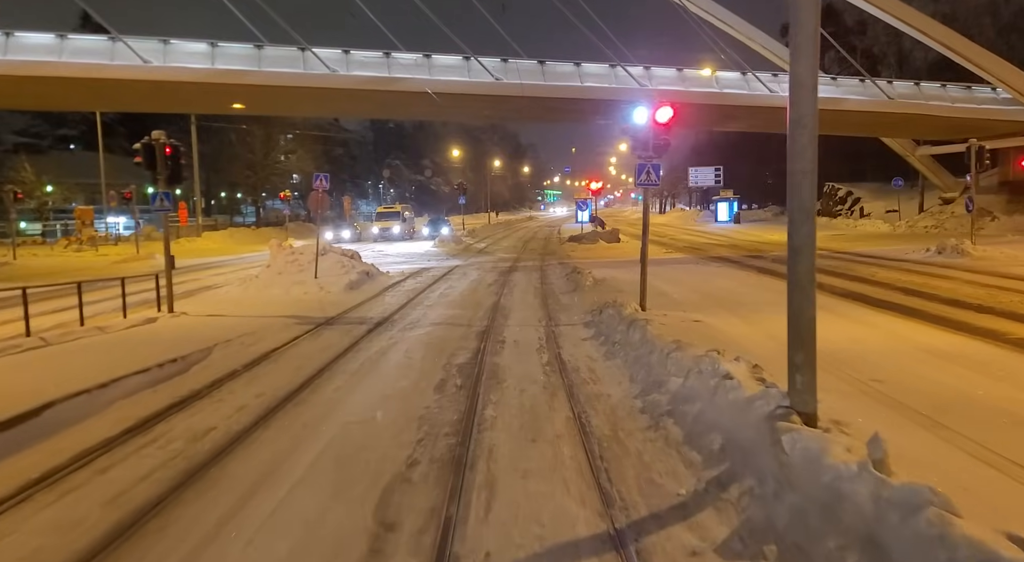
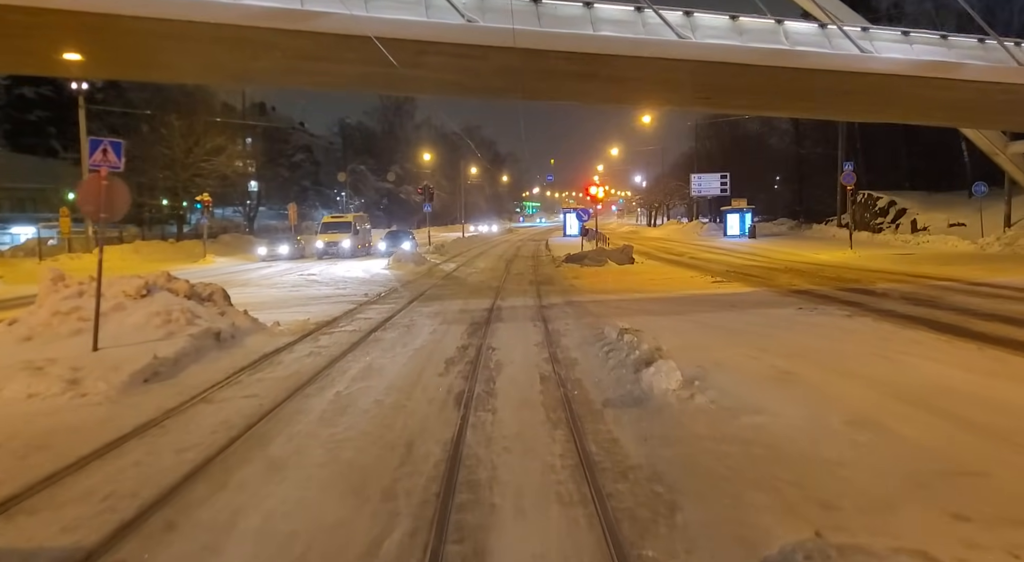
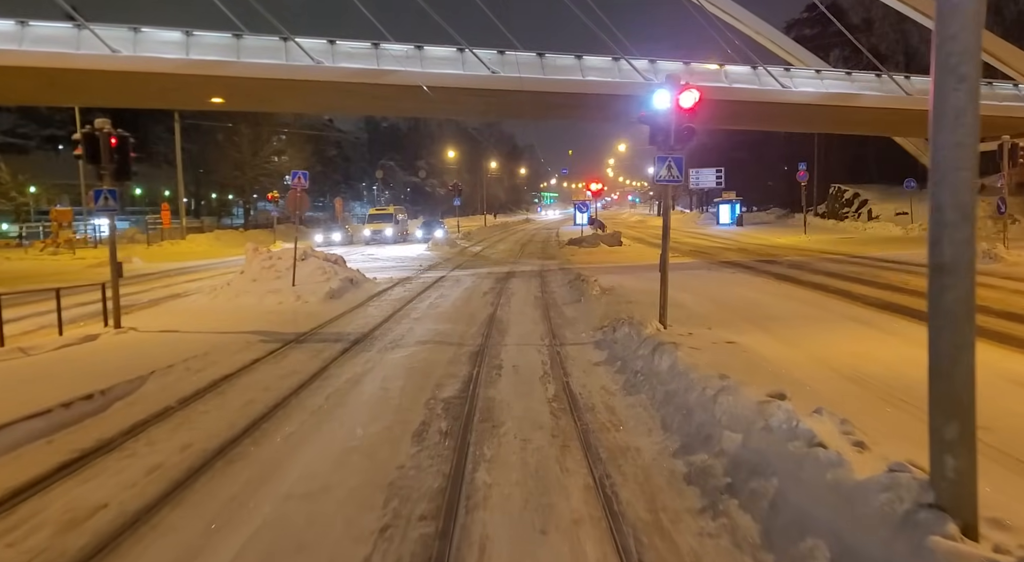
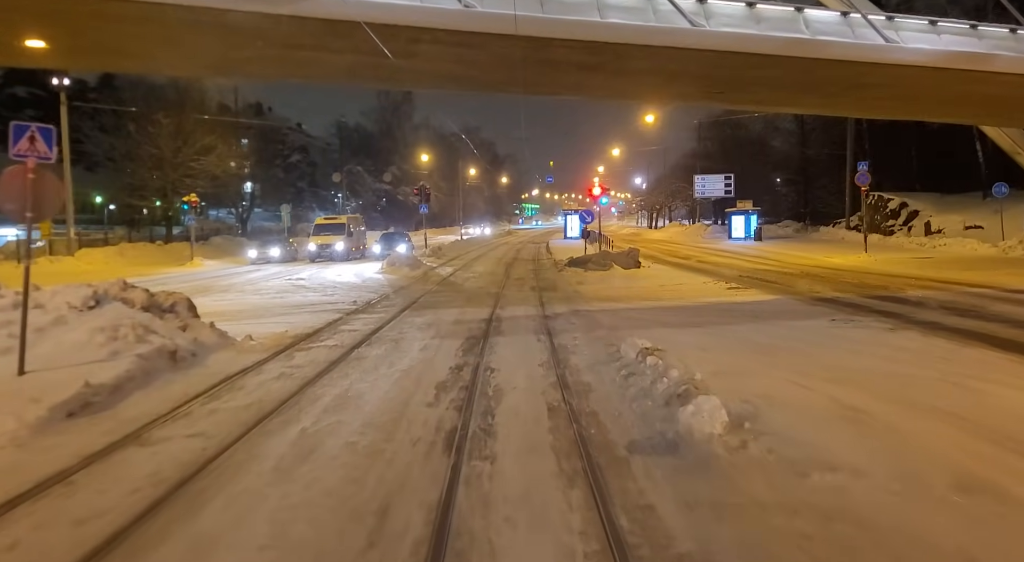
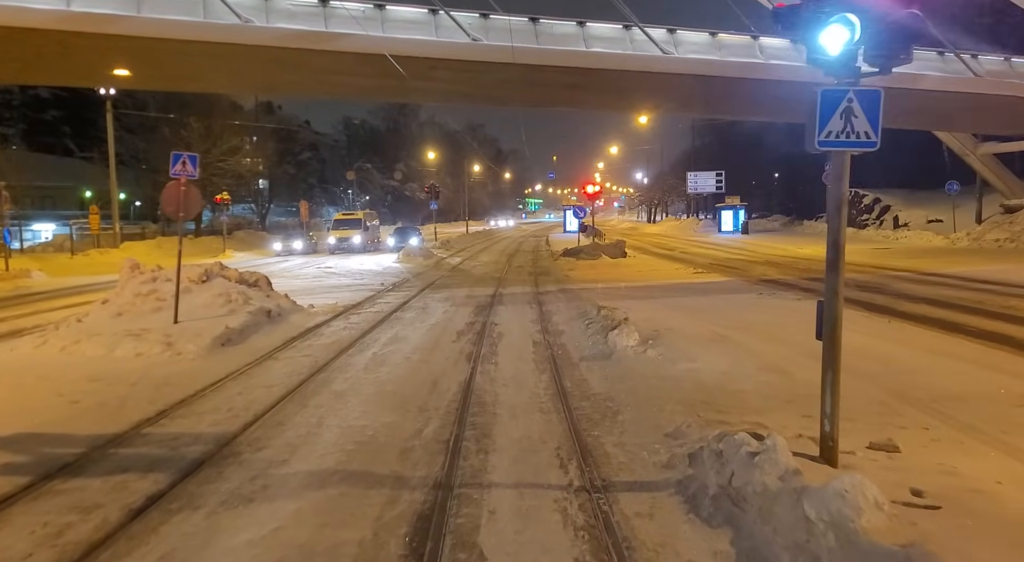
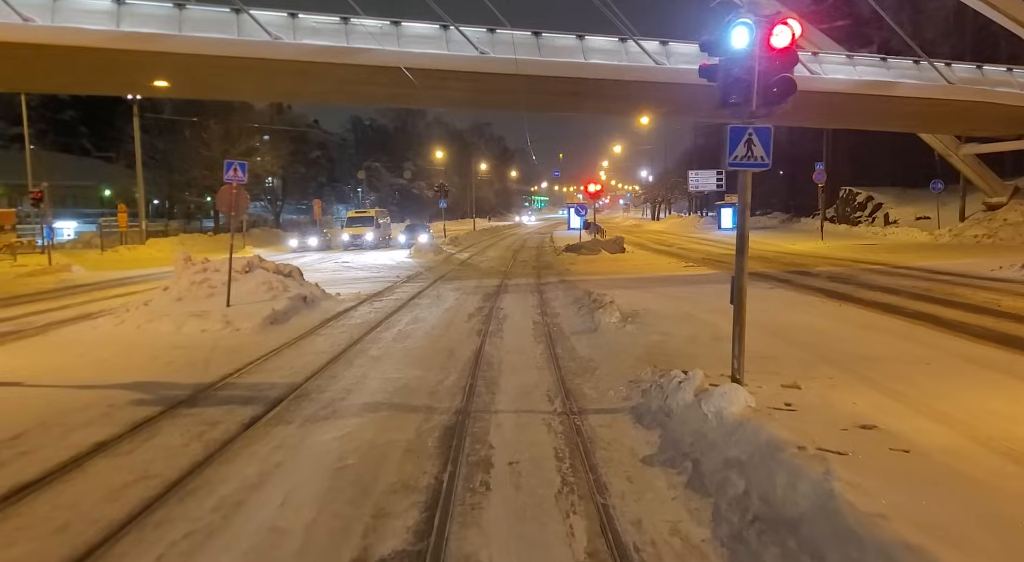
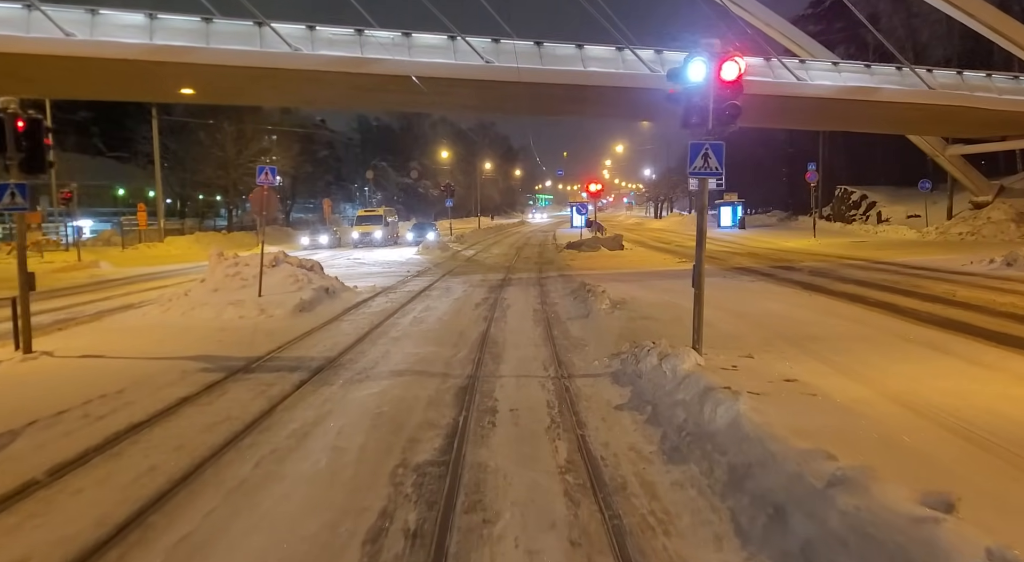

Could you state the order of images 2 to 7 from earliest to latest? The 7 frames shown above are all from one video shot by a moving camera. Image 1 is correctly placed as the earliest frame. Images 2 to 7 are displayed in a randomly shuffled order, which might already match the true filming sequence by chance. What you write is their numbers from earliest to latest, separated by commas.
3, 7, 6, 5, 2, 4
